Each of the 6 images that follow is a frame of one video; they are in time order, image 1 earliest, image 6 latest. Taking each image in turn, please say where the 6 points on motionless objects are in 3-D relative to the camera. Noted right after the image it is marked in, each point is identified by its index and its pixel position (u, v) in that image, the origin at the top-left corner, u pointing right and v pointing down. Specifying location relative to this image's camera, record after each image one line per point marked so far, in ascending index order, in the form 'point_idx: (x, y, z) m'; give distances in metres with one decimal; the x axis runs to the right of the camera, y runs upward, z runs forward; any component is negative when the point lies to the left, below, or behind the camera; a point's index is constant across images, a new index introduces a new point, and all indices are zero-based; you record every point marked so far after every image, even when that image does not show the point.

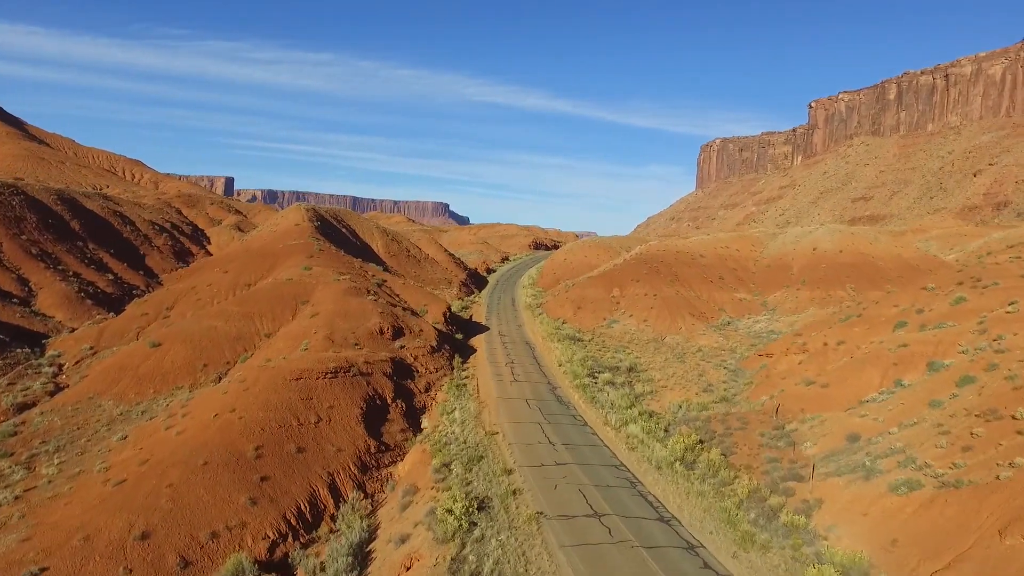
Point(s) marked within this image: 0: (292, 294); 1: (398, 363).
0: (-4.3, -0.1, +17.0) m
1: (-1.9, -1.3, +14.3) m
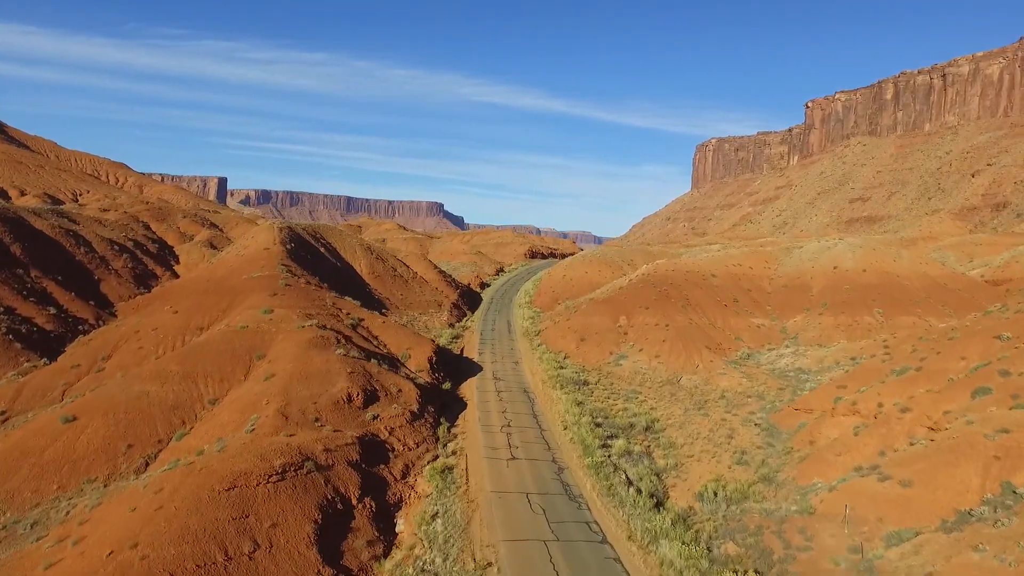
0: (-4.3, -0.9, +14.3) m
1: (-1.9, -2.1, +11.6) m
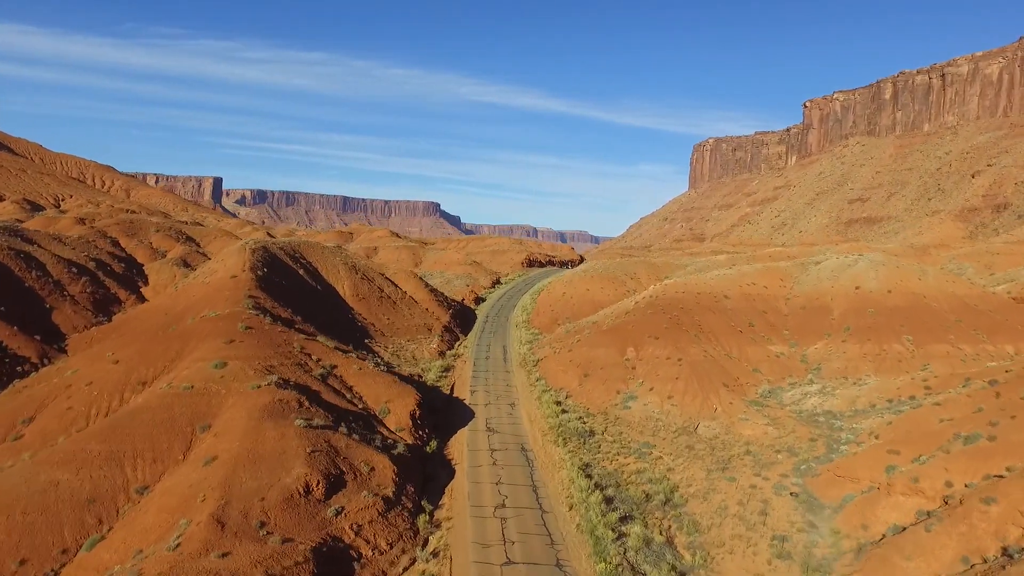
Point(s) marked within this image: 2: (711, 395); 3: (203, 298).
0: (-4.4, -1.7, +11.9) m
1: (-2.0, -2.8, +9.3) m
2: (+4.5, -2.4, +19.9) m
3: (-6.8, -0.2, +19.2) m
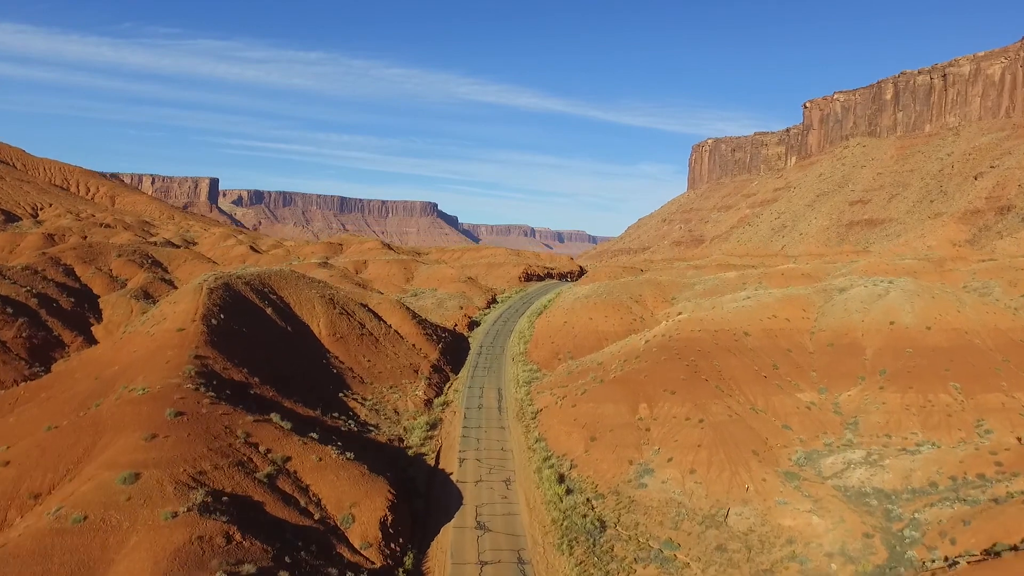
0: (-4.5, -2.8, +9.0) m
1: (-2.0, -3.9, +6.3) m
2: (+4.4, -3.5, +17.0) m
3: (-6.9, -1.3, +16.3) m
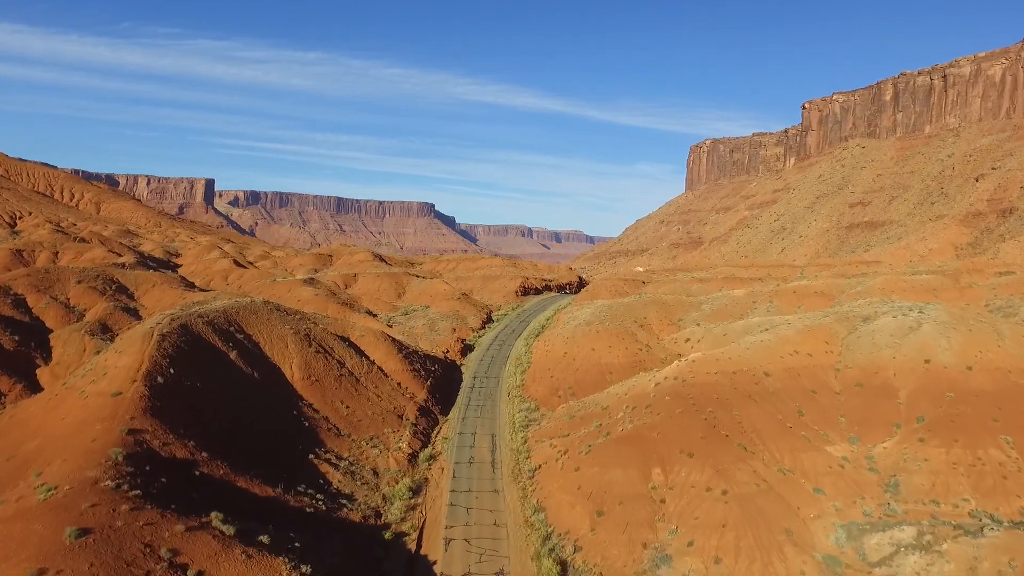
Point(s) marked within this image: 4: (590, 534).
0: (-4.6, -3.7, +6.4) m
1: (-2.1, -4.9, +3.8) m
2: (+4.3, -4.4, +14.4) m
3: (-7.0, -2.3, +13.7) m
4: (+1.4, -4.4, +16.2) m
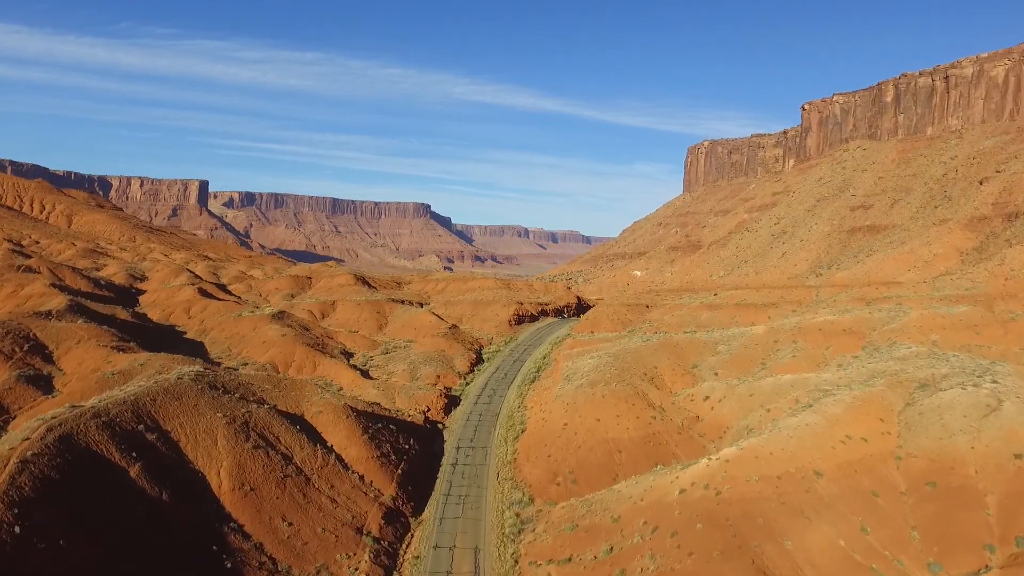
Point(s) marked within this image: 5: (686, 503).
0: (-4.8, -5.4, +1.7) m
1: (-2.3, -6.6, -1.0) m
2: (+4.1, -6.1, +9.7) m
3: (-7.2, -4.0, +8.9) m
4: (+1.2, -6.1, +11.4) m
5: (+3.5, -4.2, +17.9) m
